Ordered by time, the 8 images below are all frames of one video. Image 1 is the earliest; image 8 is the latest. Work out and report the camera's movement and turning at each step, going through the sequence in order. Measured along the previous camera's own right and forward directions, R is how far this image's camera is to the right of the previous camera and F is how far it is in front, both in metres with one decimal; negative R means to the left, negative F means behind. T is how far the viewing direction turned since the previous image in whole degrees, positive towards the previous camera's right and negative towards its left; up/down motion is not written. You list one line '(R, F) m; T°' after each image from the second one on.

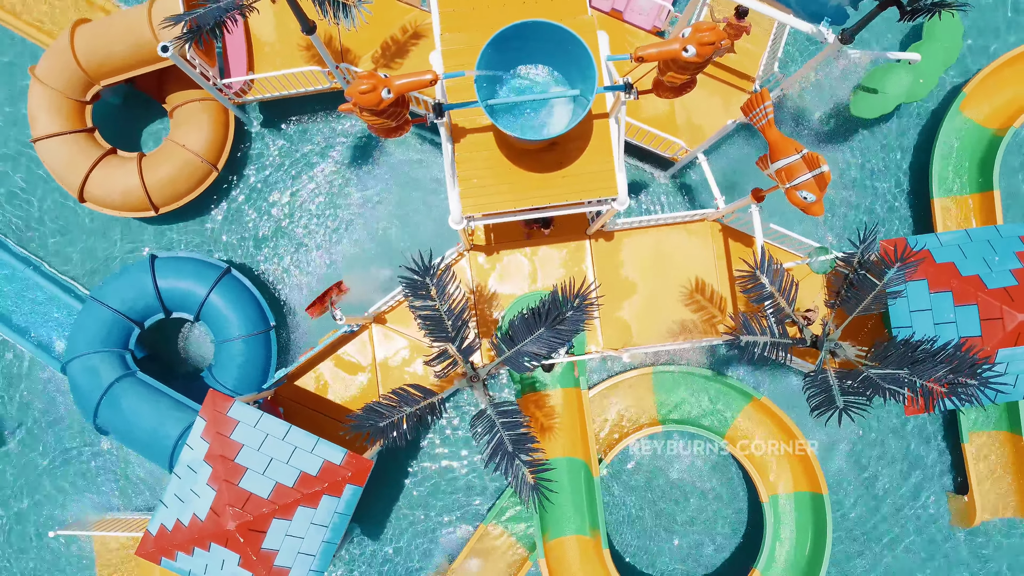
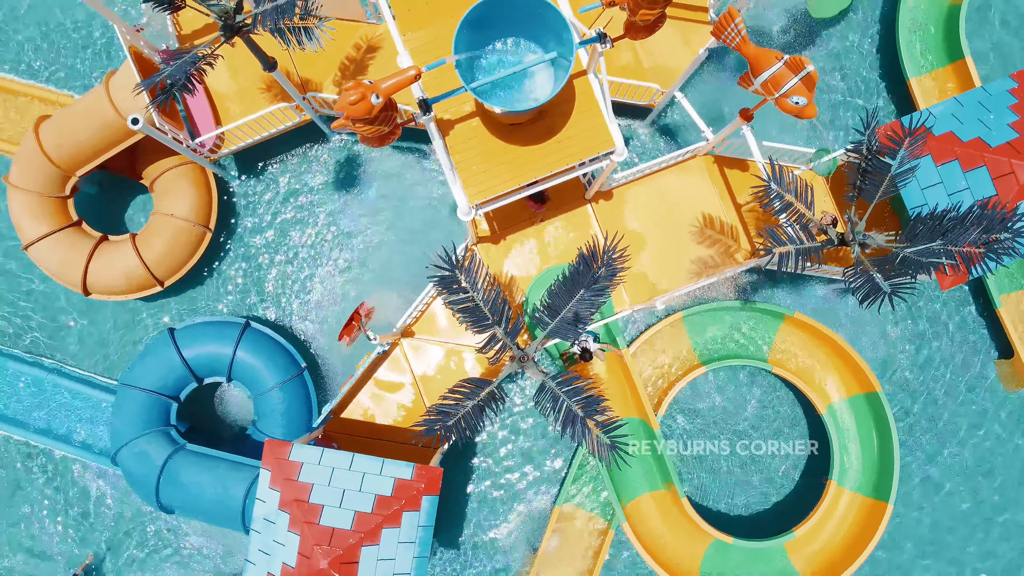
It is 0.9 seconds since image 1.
(-0.2, 0.0) m; 0°
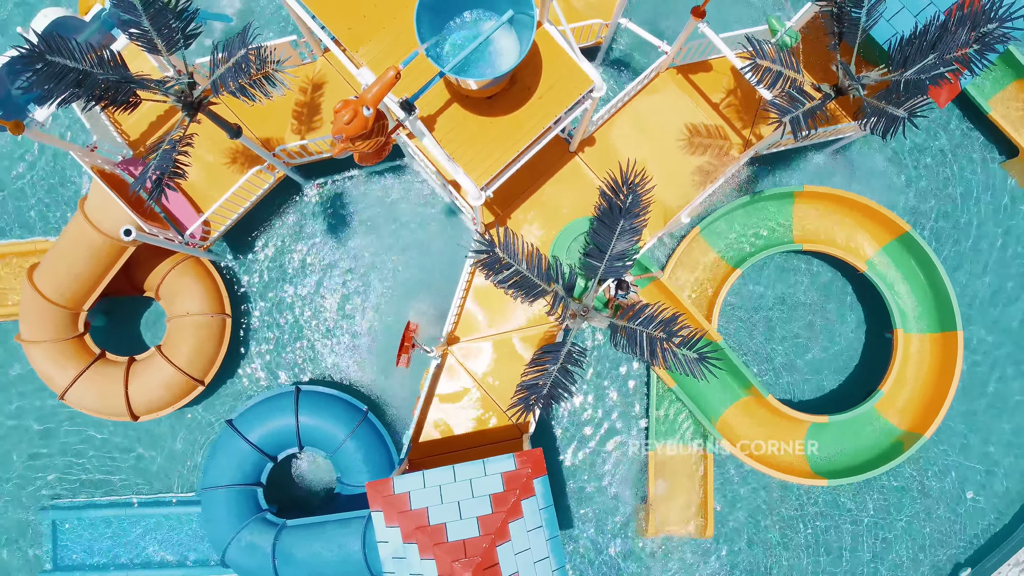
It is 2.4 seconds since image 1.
(-0.4, 0.0) m; +1°
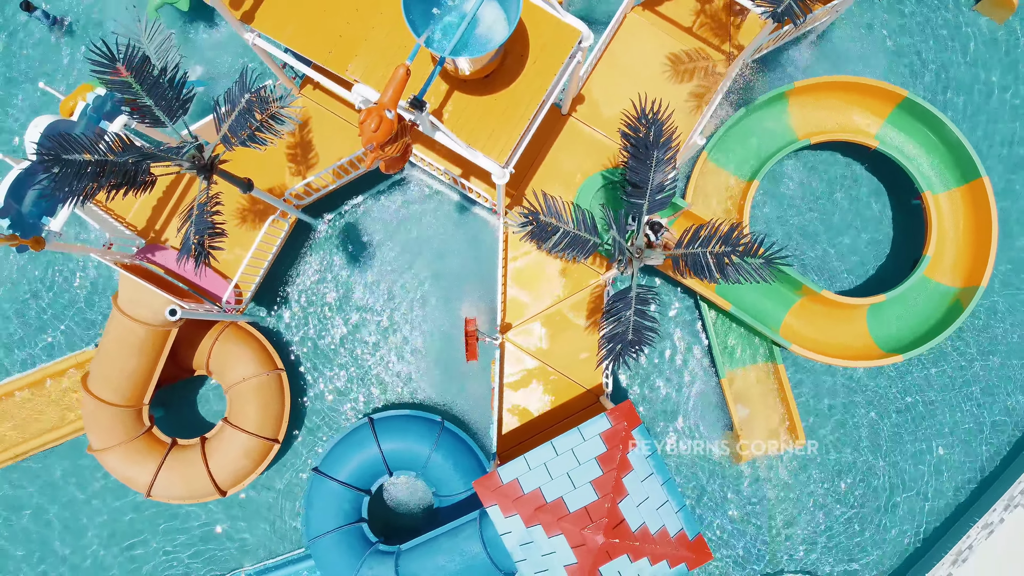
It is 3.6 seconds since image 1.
(-0.5, 0.0) m; 0°
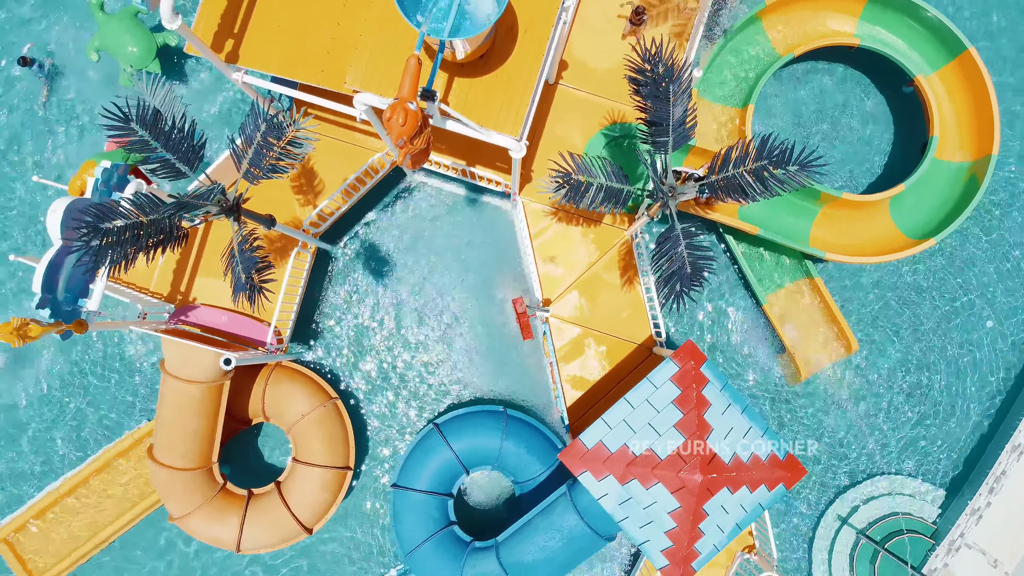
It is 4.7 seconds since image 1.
(-0.4, 0.0) m; 0°
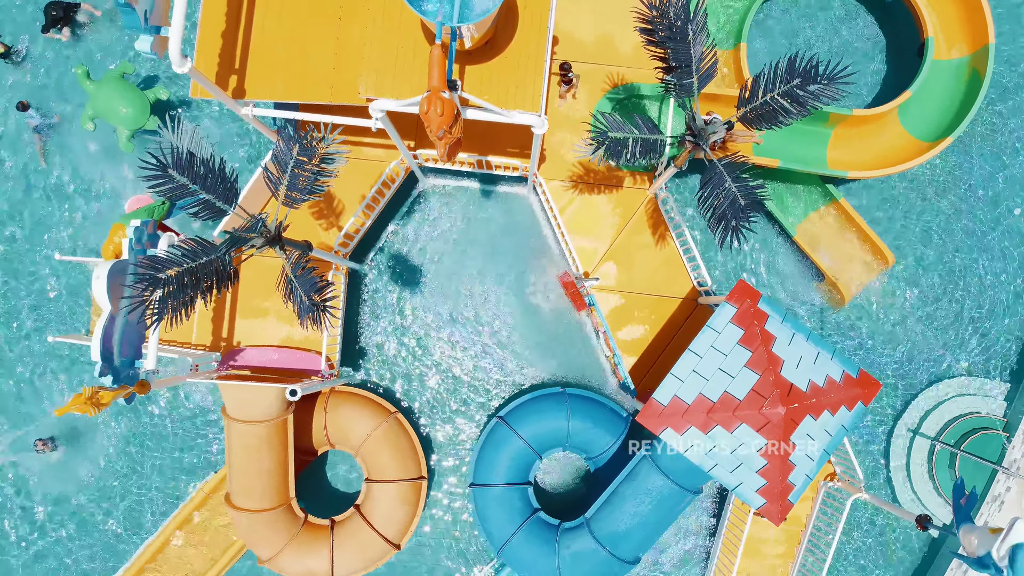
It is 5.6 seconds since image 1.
(-0.4, 0.0) m; 0°
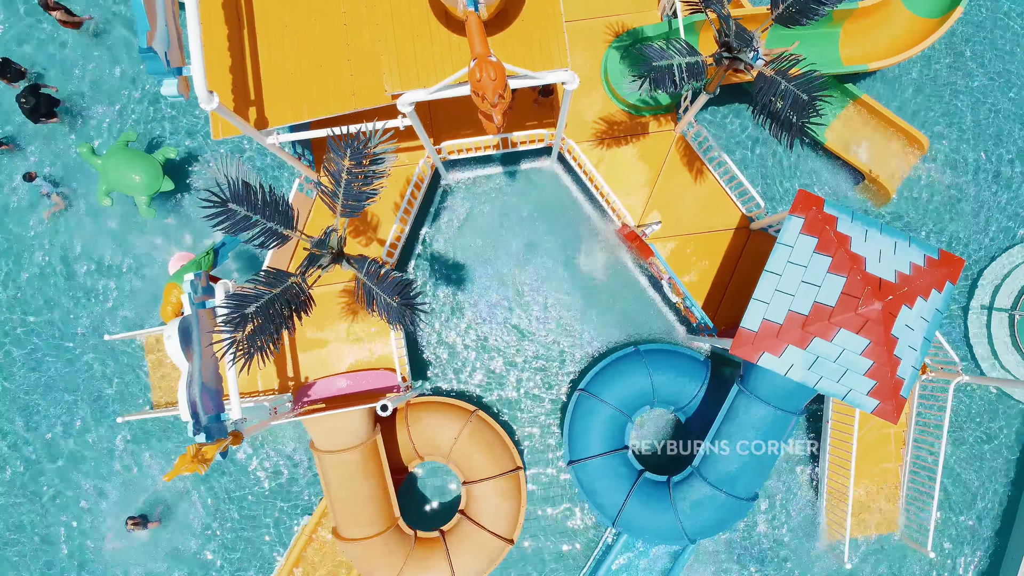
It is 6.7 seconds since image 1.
(-0.6, +0.1) m; 0°
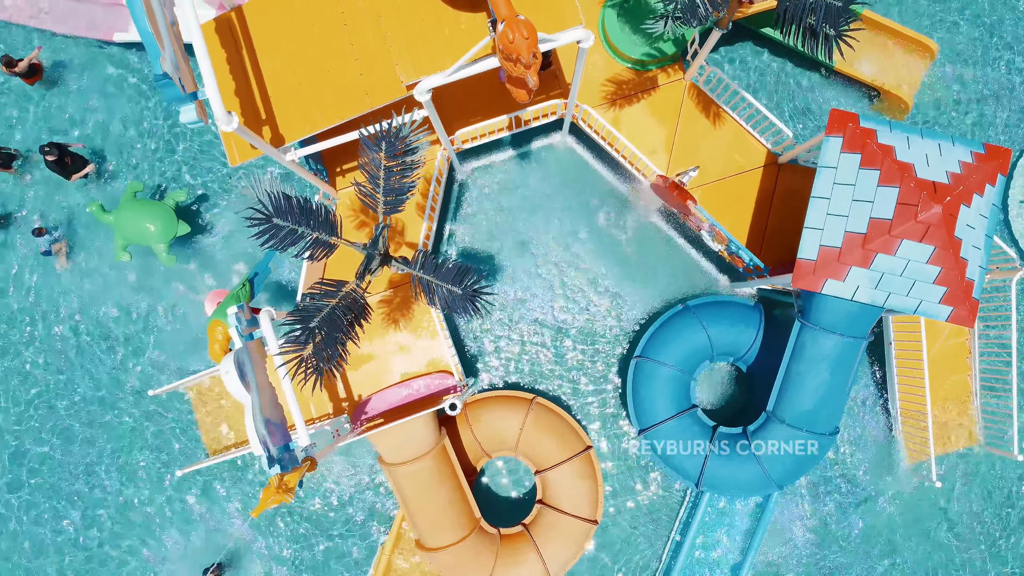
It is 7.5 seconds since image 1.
(-0.4, +0.2) m; 0°
